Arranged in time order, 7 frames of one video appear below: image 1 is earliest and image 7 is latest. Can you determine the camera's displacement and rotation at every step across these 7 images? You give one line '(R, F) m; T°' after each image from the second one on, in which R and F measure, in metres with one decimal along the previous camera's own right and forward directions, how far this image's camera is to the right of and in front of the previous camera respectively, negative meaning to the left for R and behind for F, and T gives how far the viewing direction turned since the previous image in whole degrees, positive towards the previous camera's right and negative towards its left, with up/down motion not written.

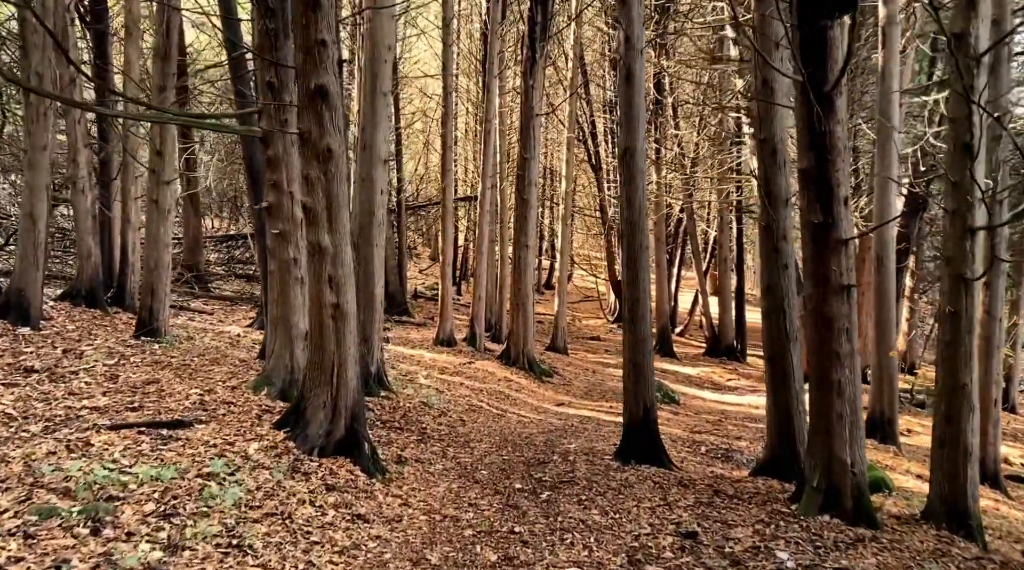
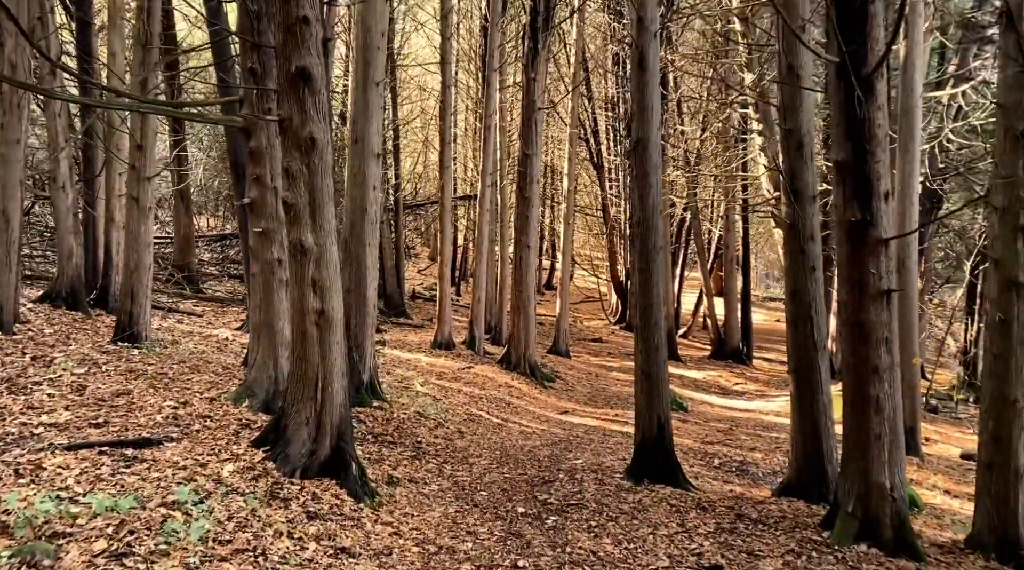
(0.0, +0.7) m; 0°
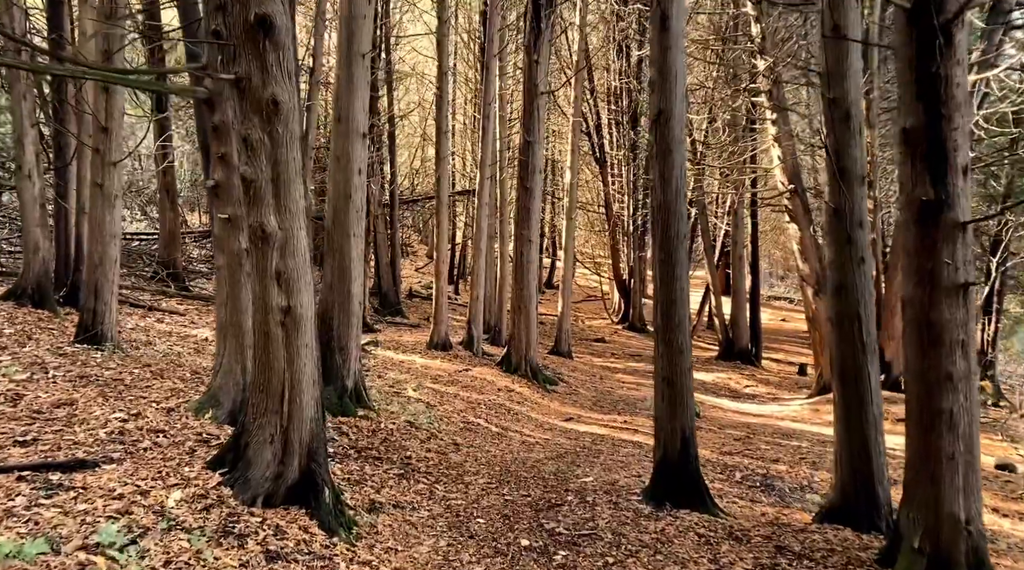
(0.0, +1.1) m; 0°
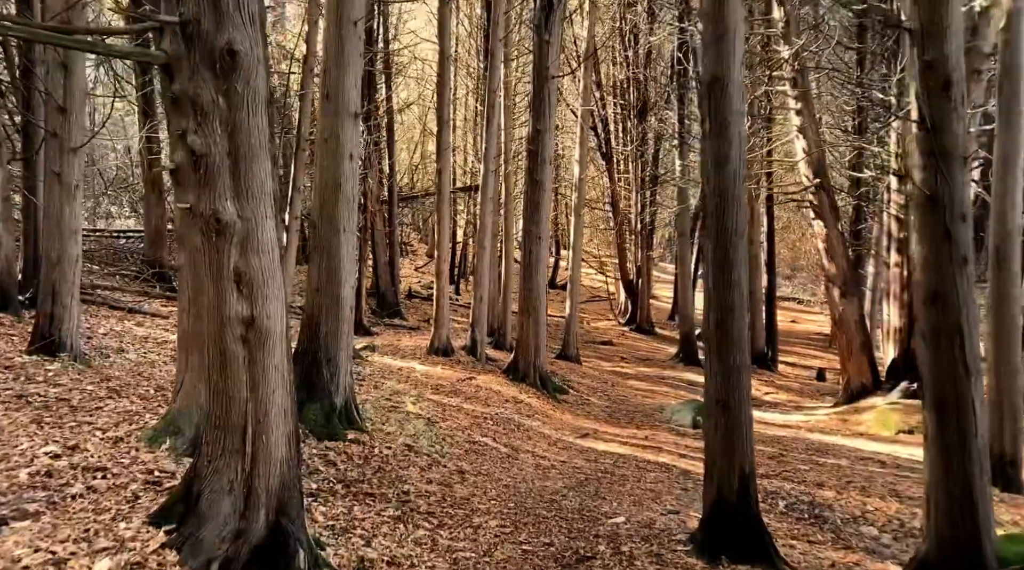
(-0.1, +1.3) m; 0°
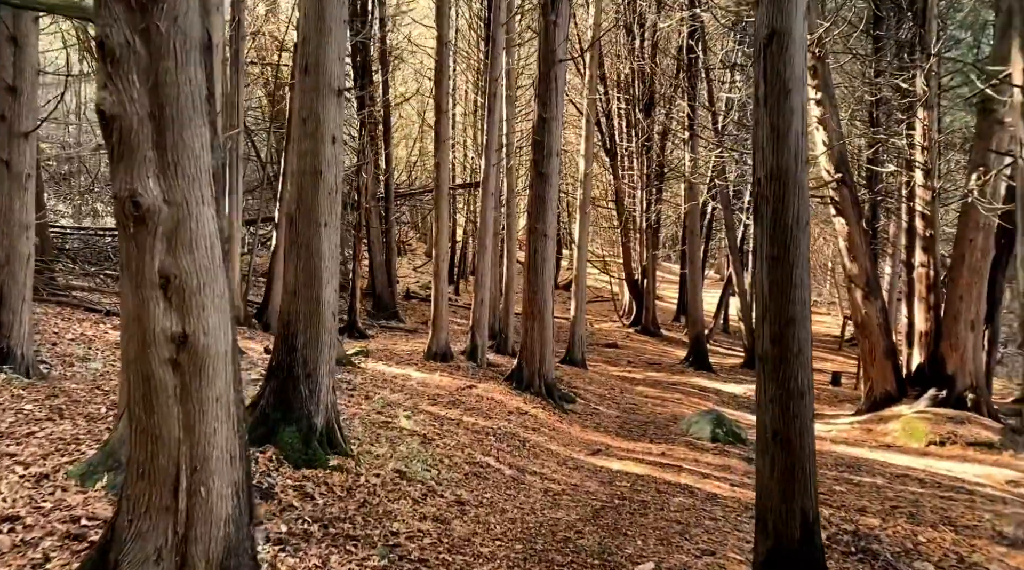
(-0.1, +1.1) m; 0°
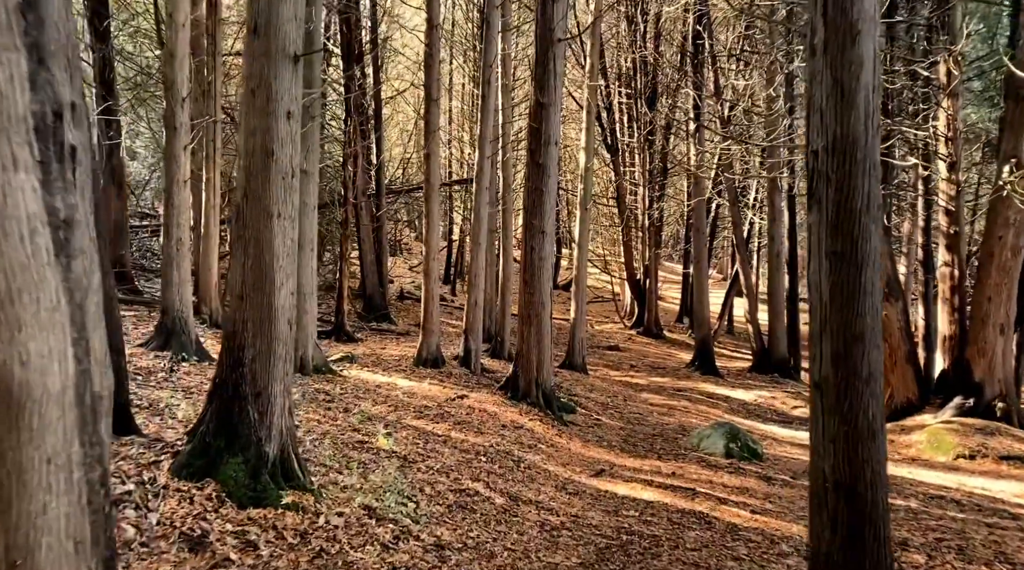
(+0.1, +1.1) m; 0°
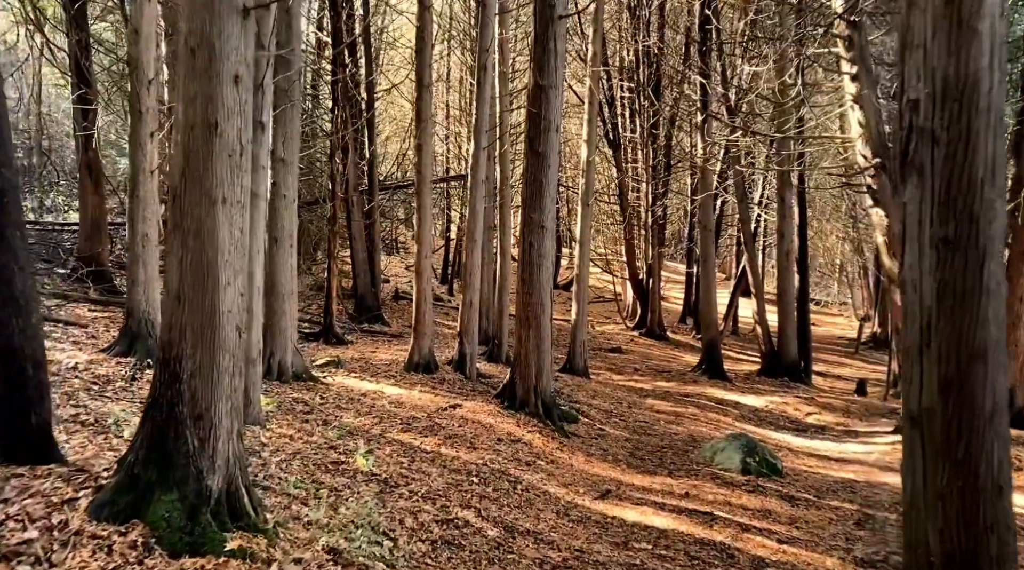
(0.0, +1.0) m; 0°
